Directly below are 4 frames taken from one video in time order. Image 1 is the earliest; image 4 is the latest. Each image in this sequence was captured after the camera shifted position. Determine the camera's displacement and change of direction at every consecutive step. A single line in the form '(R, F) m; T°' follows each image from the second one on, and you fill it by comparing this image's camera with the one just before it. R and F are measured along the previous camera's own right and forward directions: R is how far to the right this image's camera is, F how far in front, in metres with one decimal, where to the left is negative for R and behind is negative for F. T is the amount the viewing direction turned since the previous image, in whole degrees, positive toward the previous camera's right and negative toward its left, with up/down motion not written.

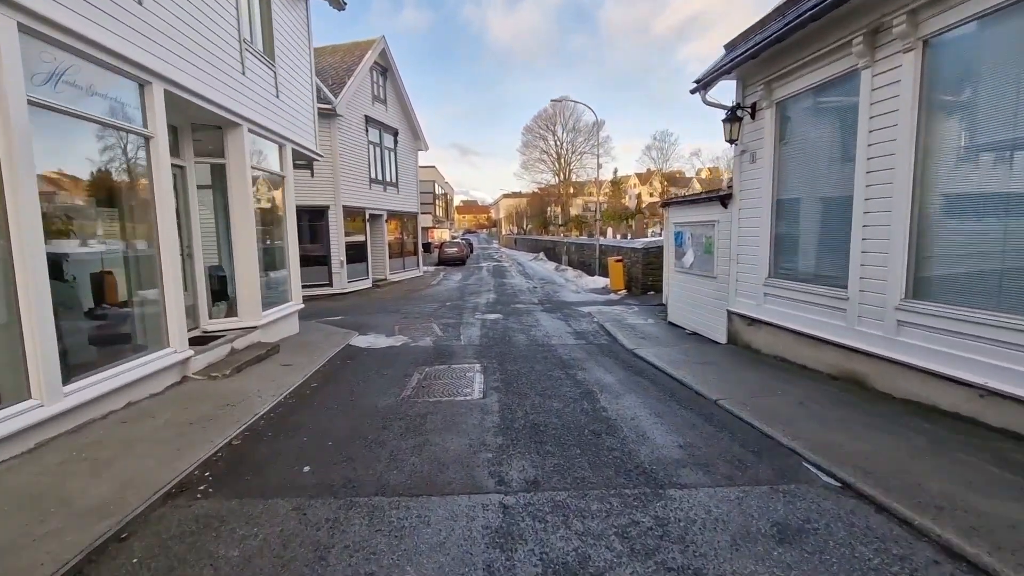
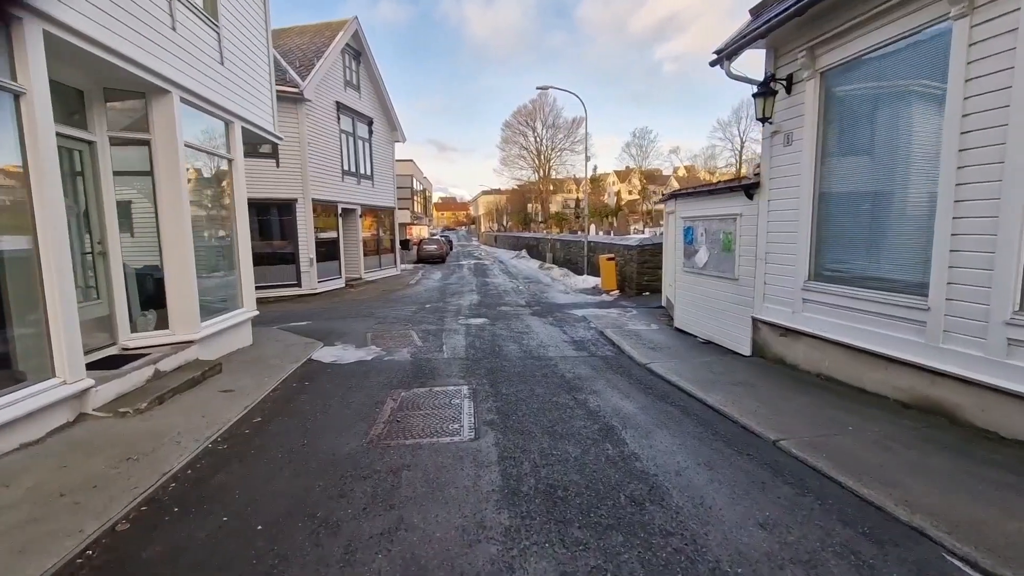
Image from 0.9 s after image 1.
(-0.2, +1.2) m; +2°
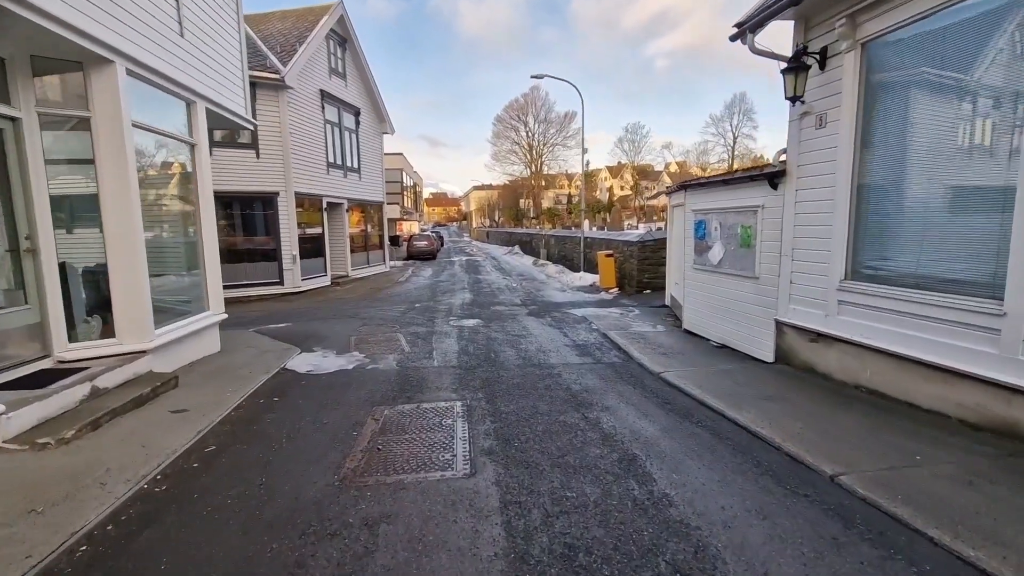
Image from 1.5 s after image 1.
(-0.1, +0.7) m; +1°
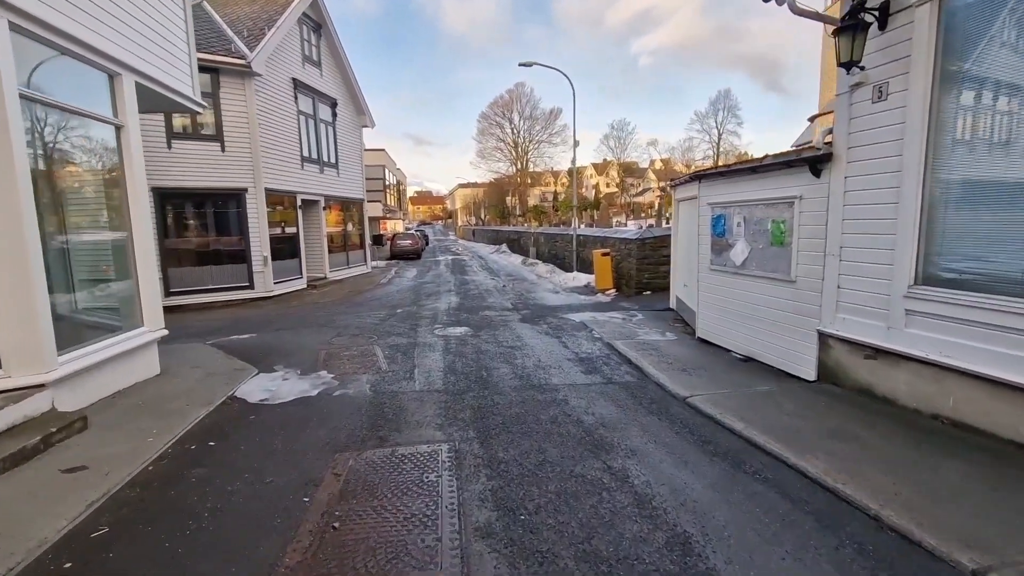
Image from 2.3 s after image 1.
(-0.1, +1.0) m; +2°
